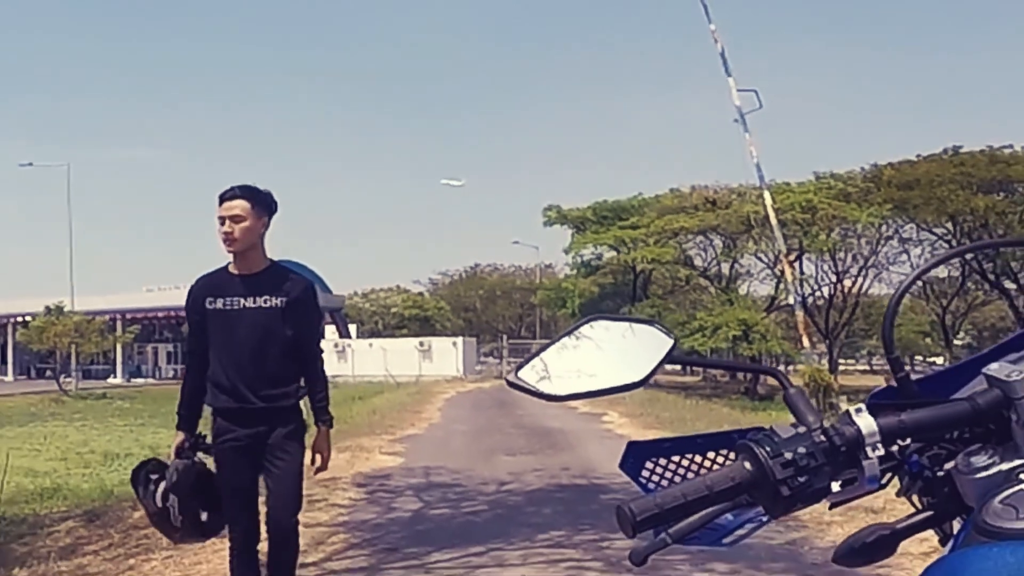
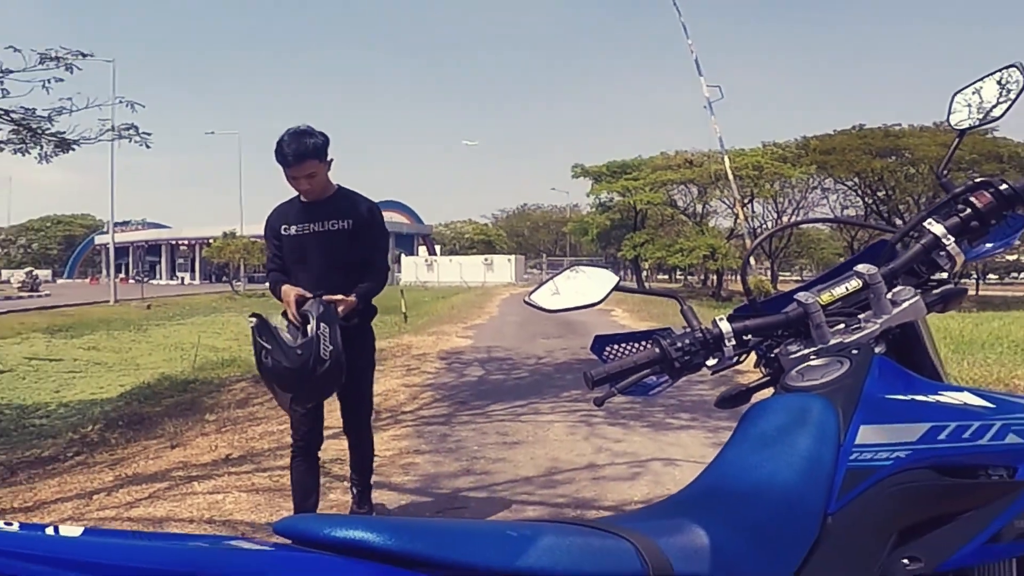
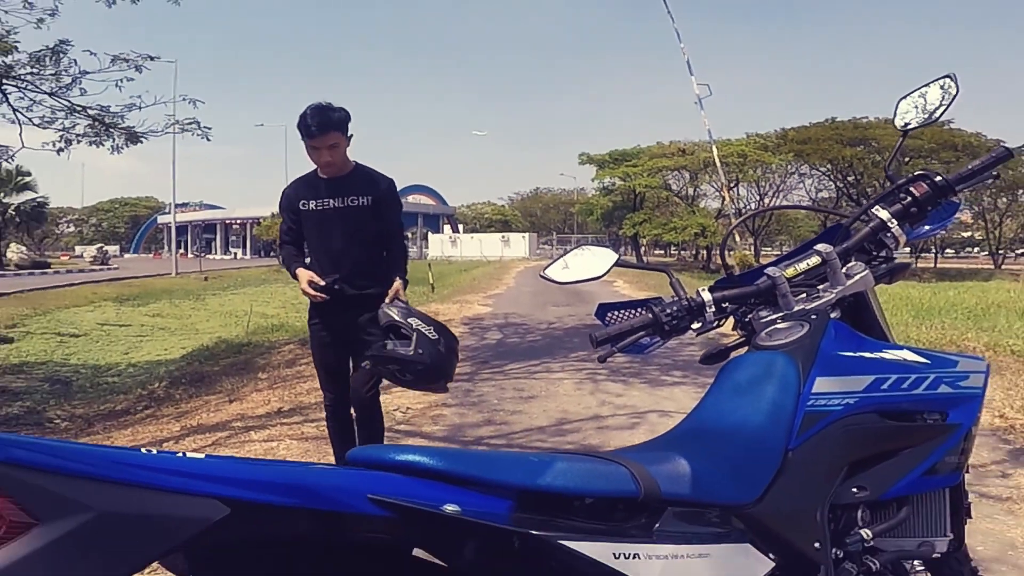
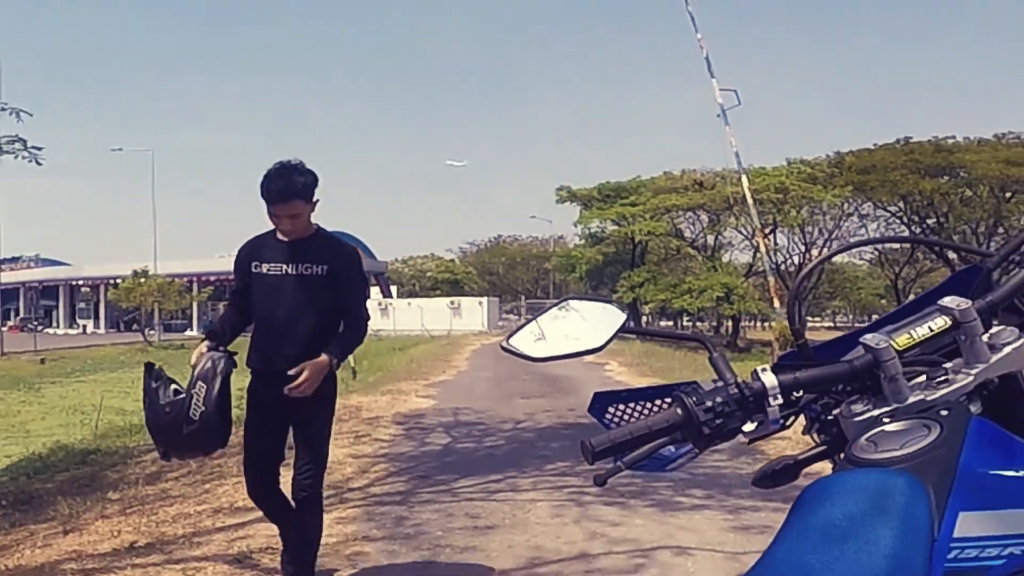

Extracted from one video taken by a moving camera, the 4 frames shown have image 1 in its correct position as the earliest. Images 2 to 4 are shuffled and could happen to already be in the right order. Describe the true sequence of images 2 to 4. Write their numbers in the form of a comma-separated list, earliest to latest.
4, 2, 3
